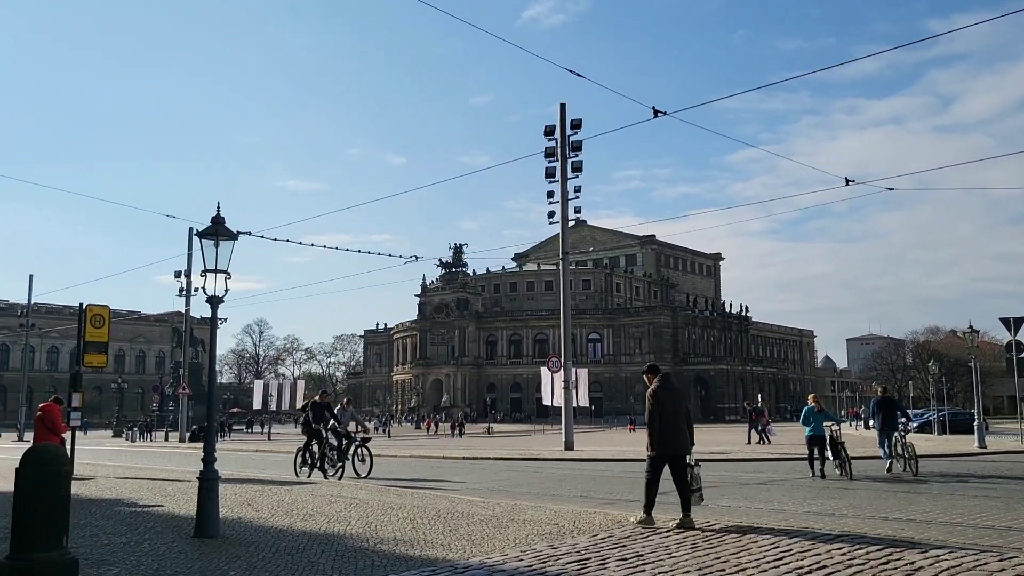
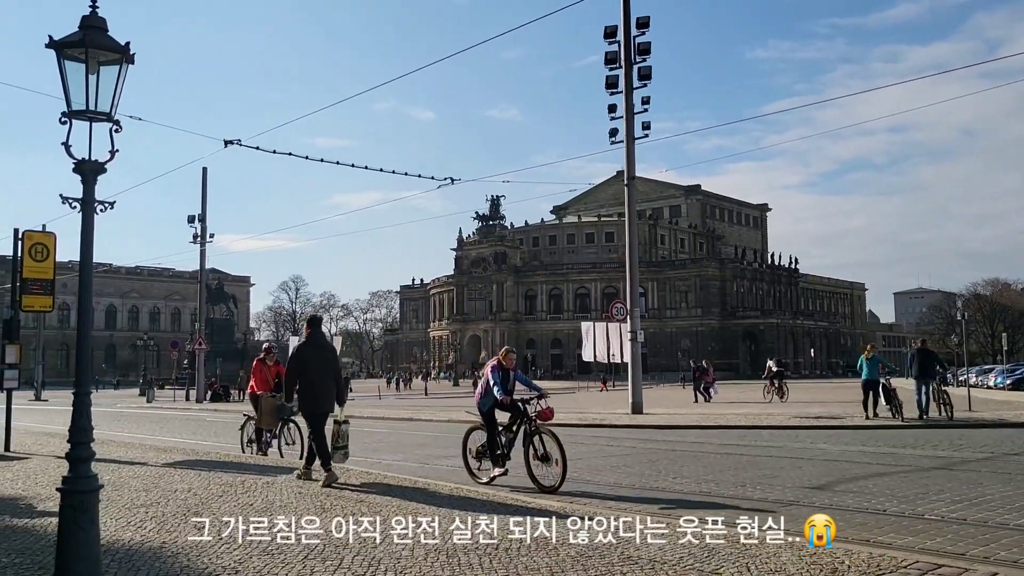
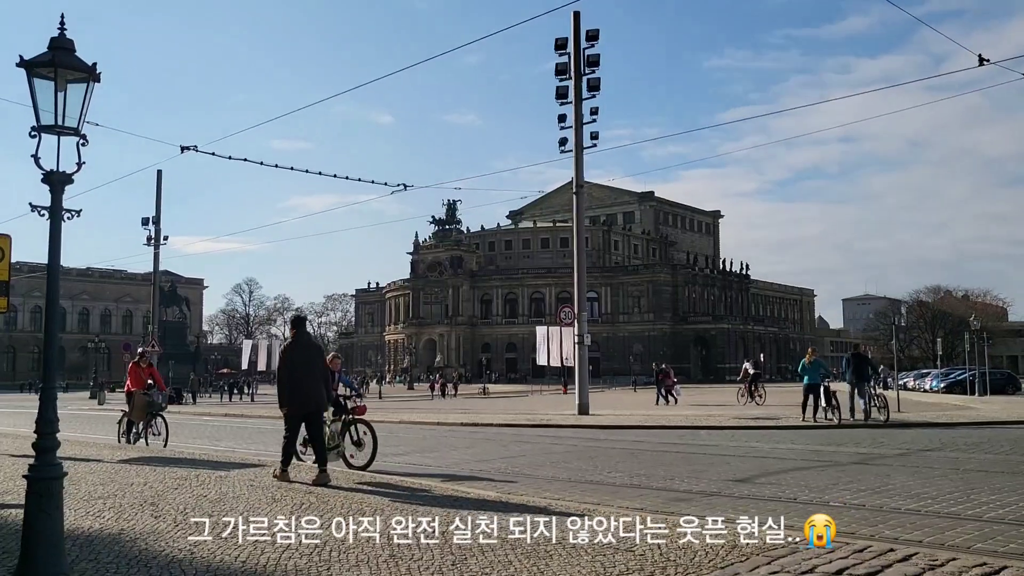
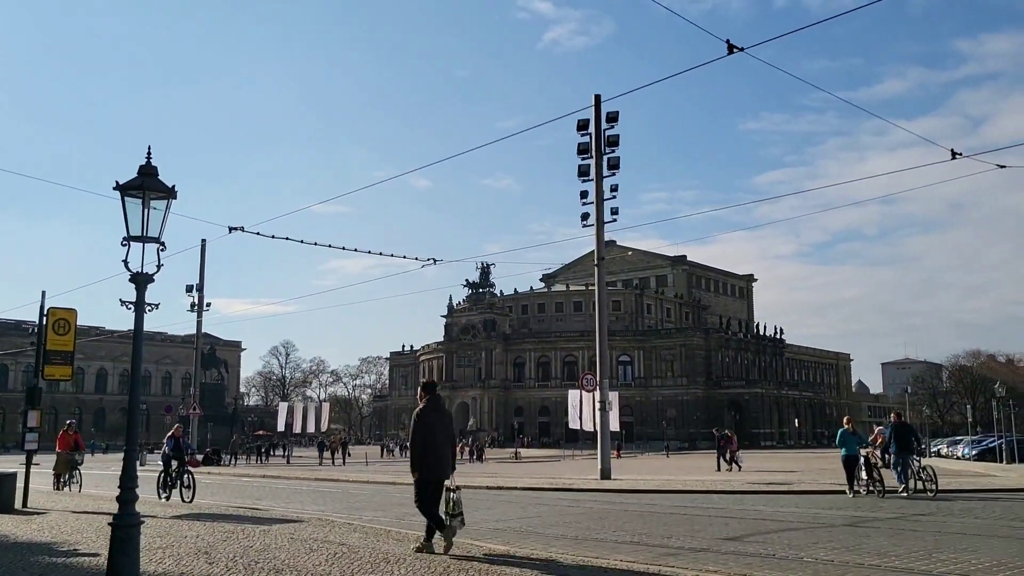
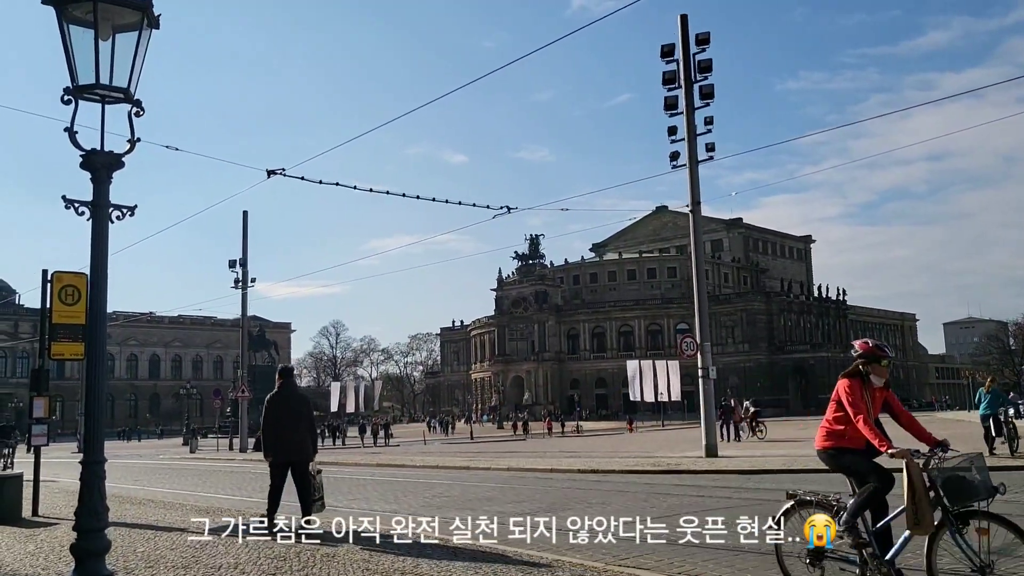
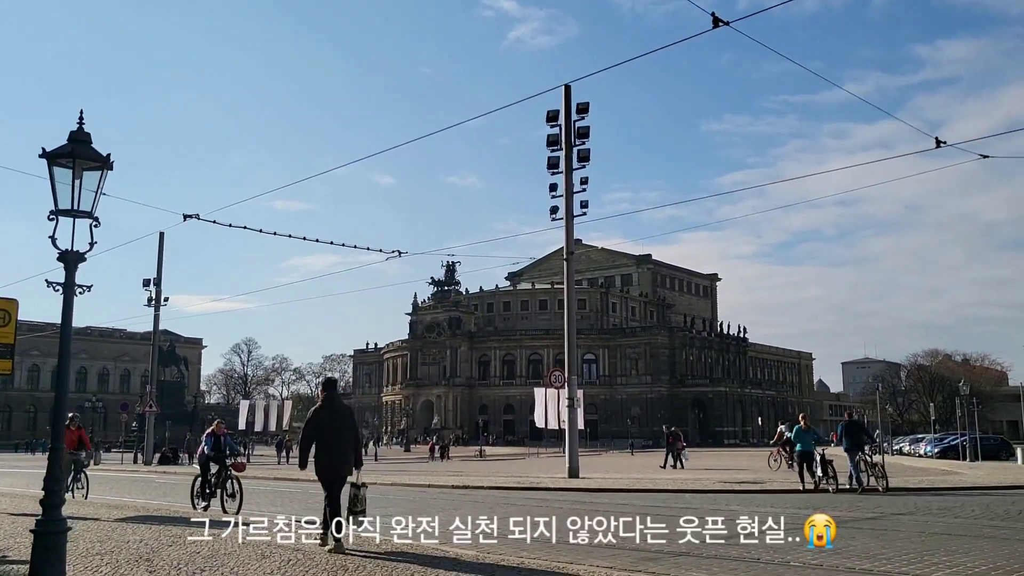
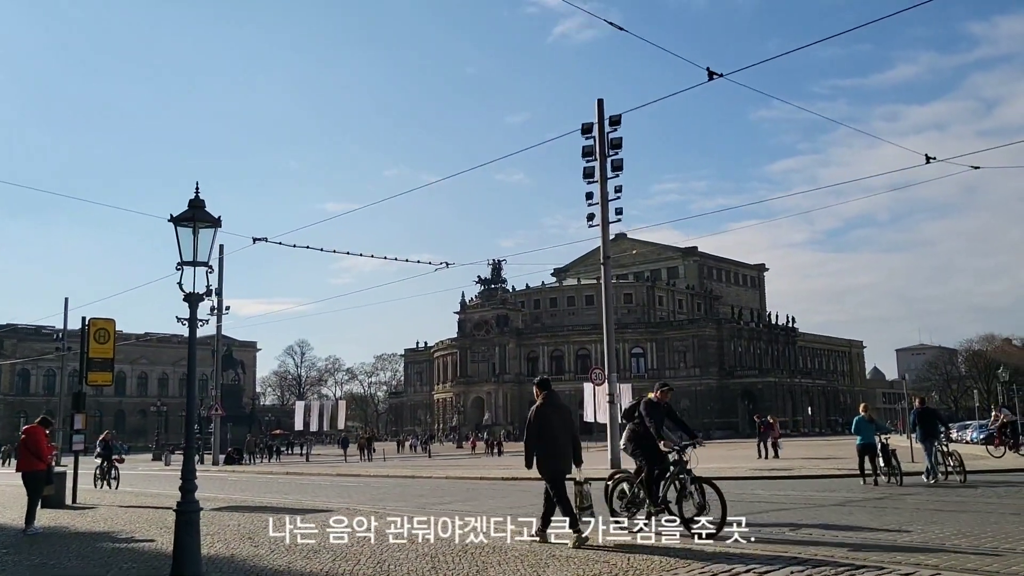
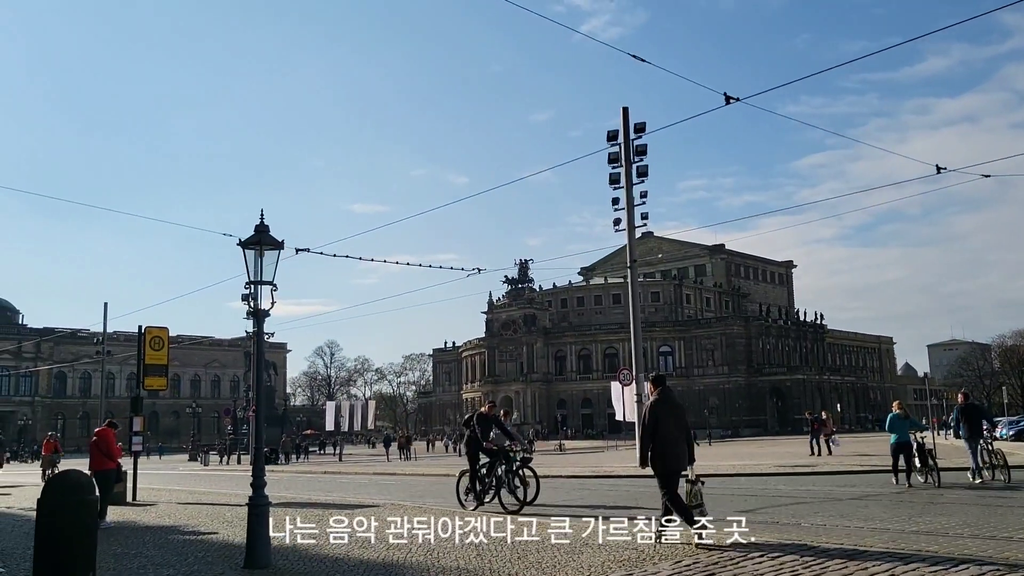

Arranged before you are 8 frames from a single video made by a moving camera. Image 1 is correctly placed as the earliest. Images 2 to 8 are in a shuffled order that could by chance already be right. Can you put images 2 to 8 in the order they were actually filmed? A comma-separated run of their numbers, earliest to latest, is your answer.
8, 7, 4, 6, 3, 2, 5
